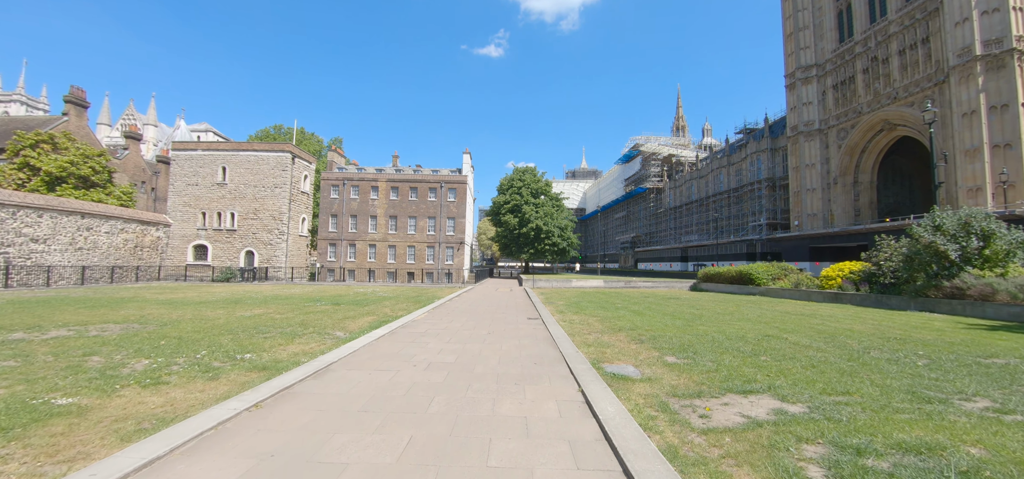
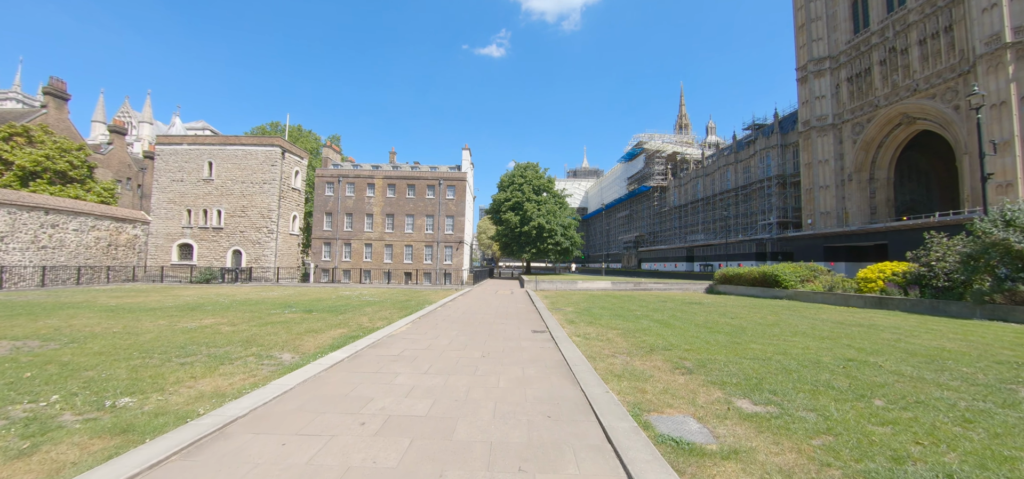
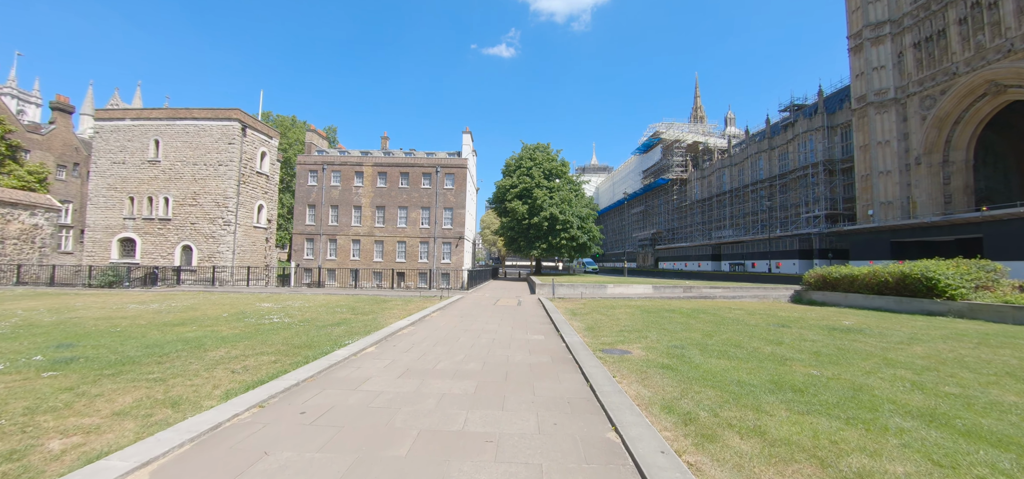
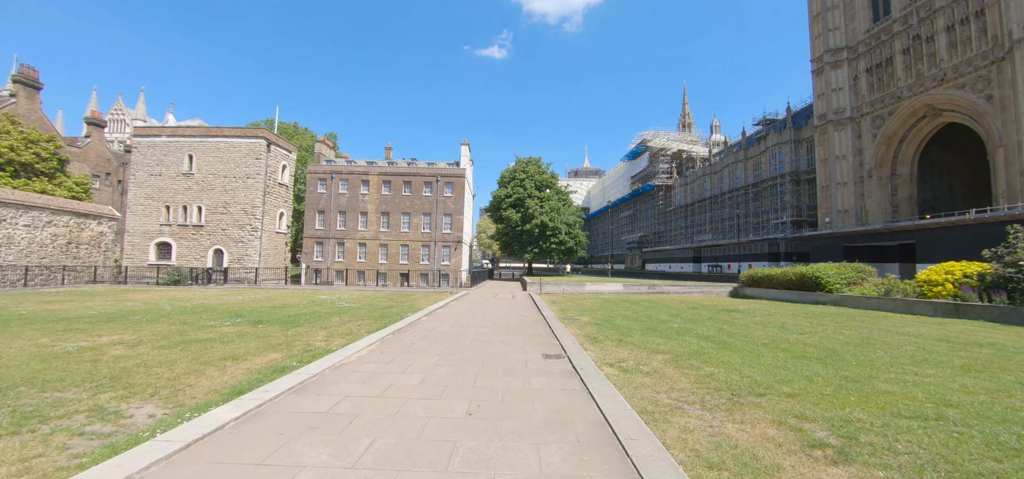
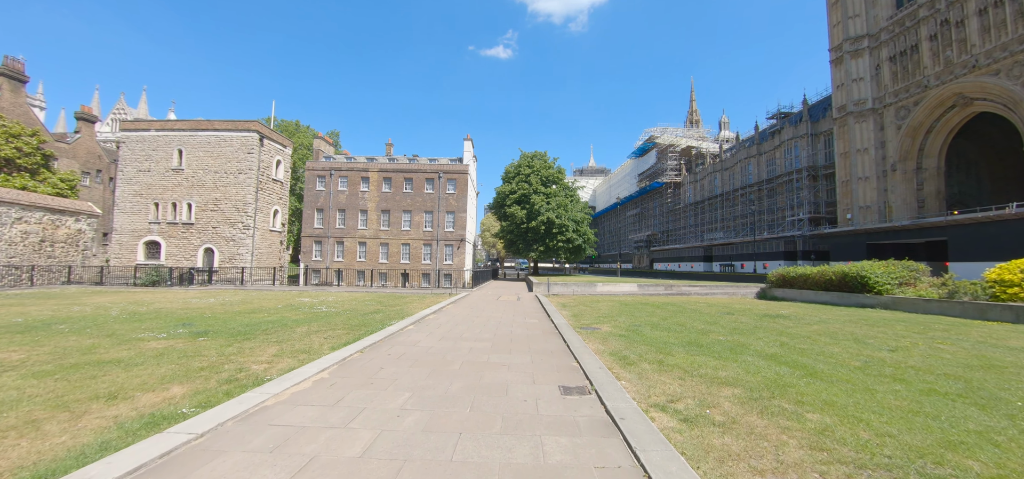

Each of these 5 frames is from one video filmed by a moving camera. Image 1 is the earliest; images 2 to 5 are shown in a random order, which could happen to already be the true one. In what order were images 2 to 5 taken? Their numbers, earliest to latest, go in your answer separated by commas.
2, 4, 5, 3
